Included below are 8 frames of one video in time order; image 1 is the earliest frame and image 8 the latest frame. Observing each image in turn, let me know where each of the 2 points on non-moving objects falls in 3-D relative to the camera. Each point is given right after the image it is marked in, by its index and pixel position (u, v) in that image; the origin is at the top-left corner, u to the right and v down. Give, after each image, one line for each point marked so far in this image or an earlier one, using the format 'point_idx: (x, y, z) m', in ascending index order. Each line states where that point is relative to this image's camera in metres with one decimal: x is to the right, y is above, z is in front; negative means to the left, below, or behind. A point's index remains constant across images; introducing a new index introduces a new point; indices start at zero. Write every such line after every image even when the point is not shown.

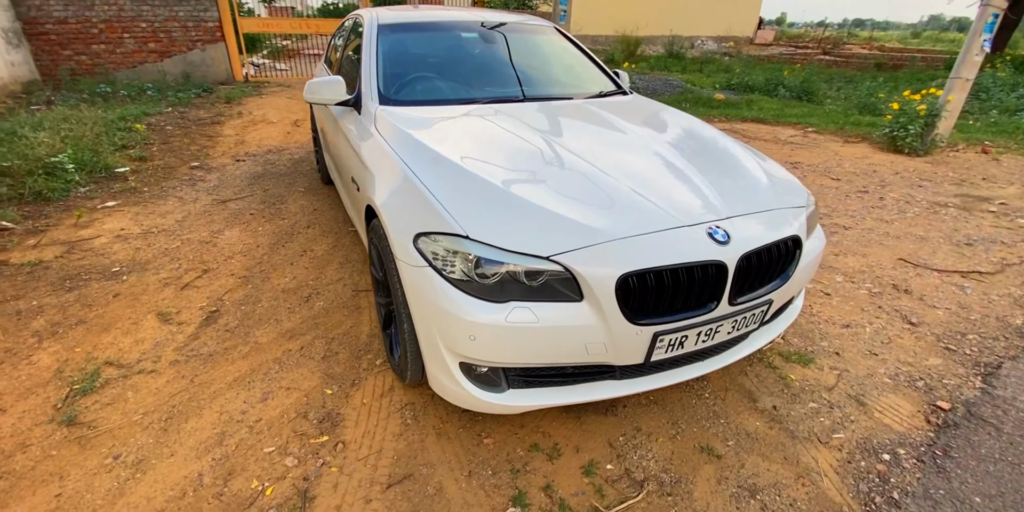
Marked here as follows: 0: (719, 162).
0: (+1.0, +0.5, +2.4) m
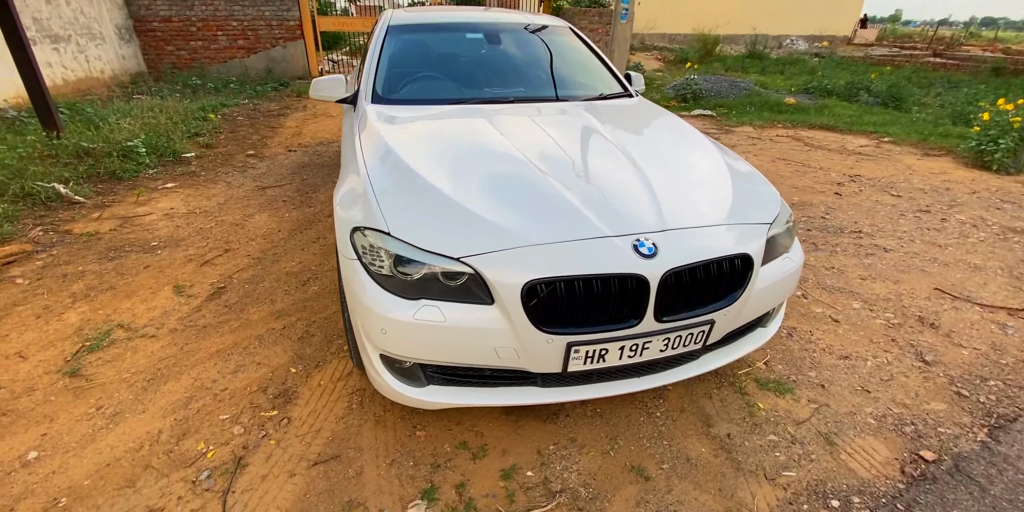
0: (+0.8, +0.4, +2.3) m
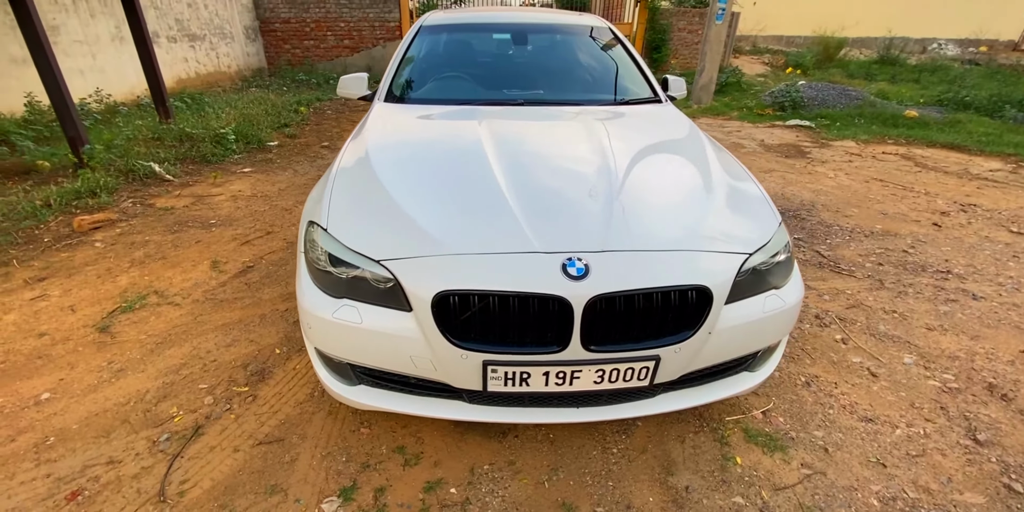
0: (+0.7, +0.3, +2.0) m
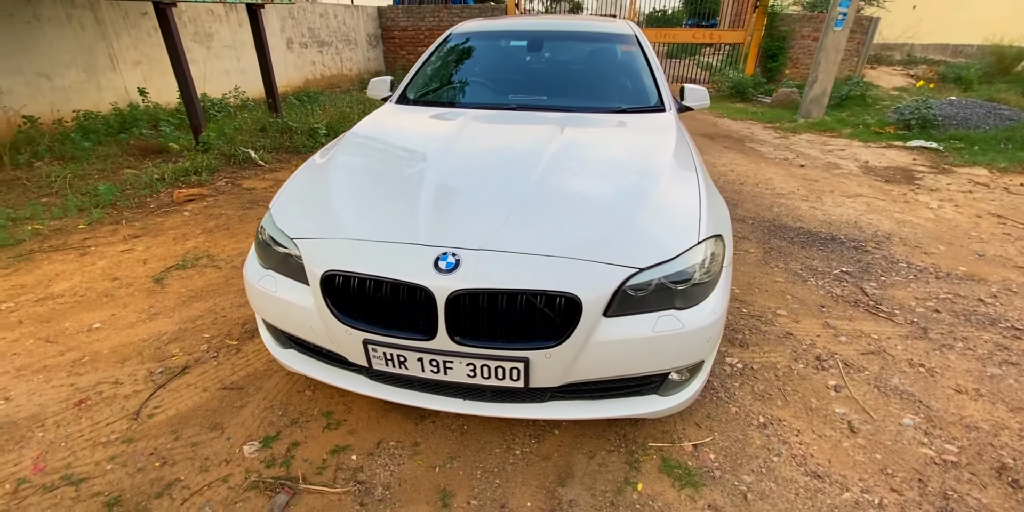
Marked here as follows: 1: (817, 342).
0: (+0.4, +0.3, +2.0) m
1: (+1.8, -0.5, +2.8) m
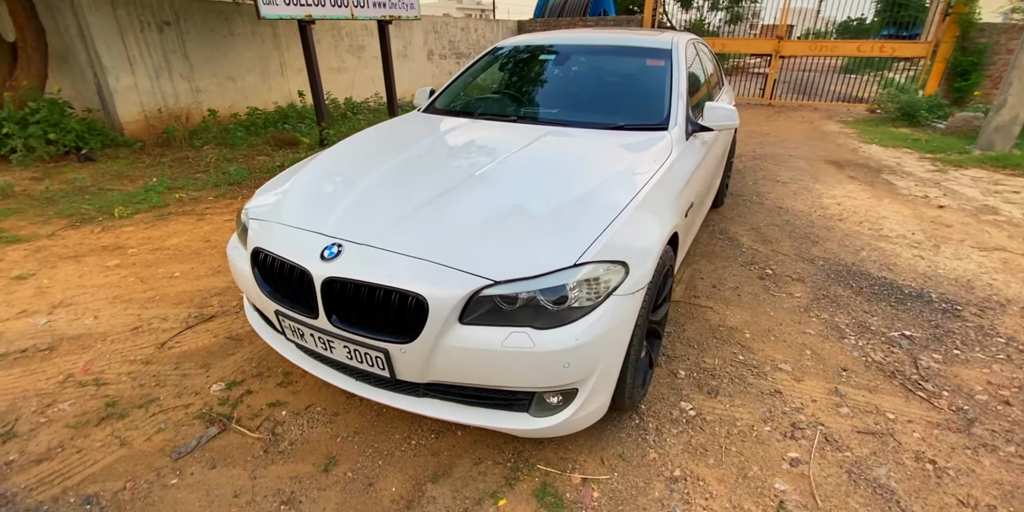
0: (0.0, +0.2, +2.0) m
1: (+1.5, -0.8, +2.4) m
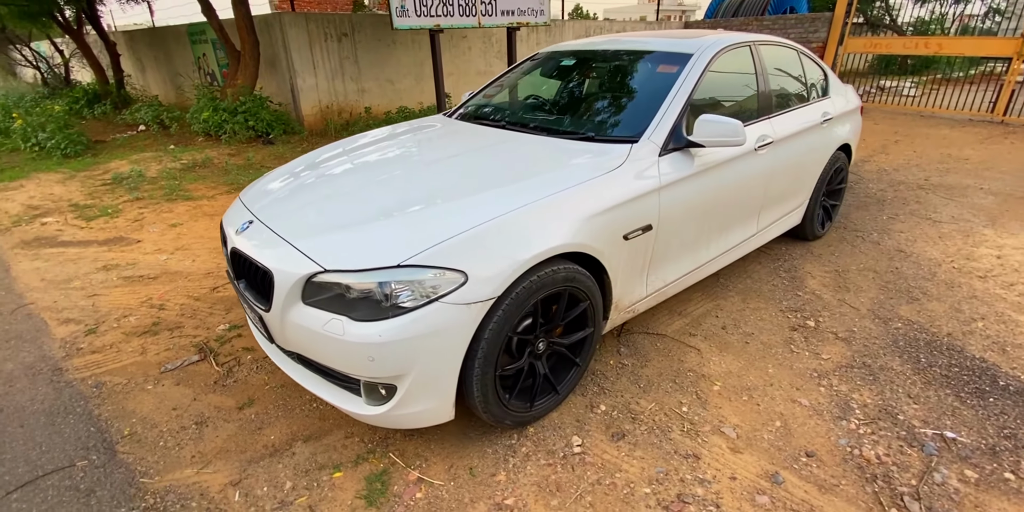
0: (-0.5, +0.2, +2.1) m
1: (+0.9, -0.9, +2.0) m
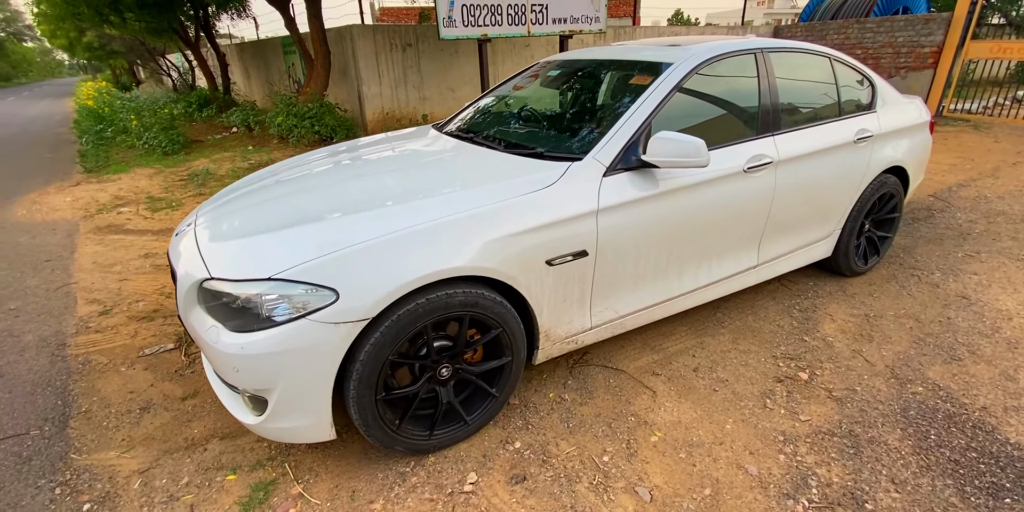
0: (-0.9, +0.2, +2.1) m
1: (+0.3, -1.1, +1.8) m
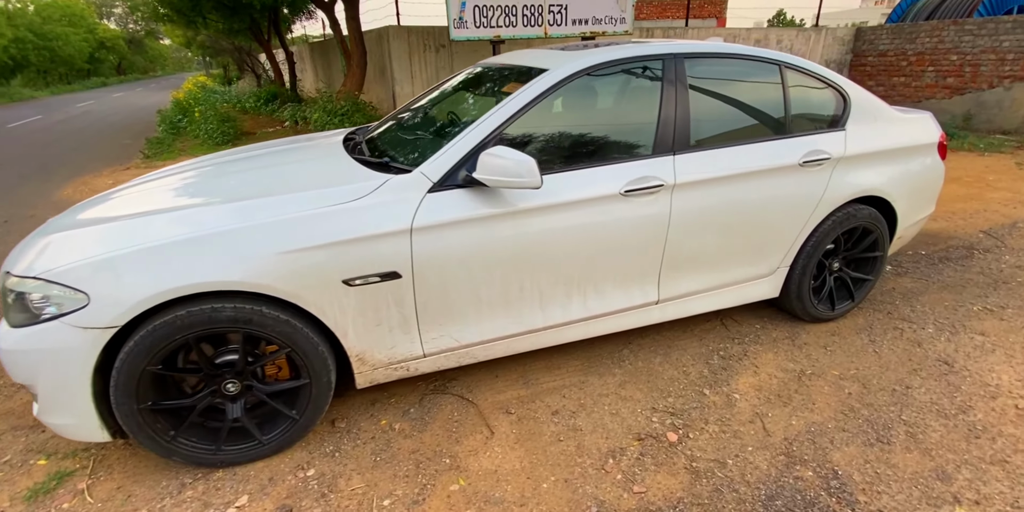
0: (-1.7, +0.2, +2.2) m
1: (-0.7, -1.2, +1.6) m
